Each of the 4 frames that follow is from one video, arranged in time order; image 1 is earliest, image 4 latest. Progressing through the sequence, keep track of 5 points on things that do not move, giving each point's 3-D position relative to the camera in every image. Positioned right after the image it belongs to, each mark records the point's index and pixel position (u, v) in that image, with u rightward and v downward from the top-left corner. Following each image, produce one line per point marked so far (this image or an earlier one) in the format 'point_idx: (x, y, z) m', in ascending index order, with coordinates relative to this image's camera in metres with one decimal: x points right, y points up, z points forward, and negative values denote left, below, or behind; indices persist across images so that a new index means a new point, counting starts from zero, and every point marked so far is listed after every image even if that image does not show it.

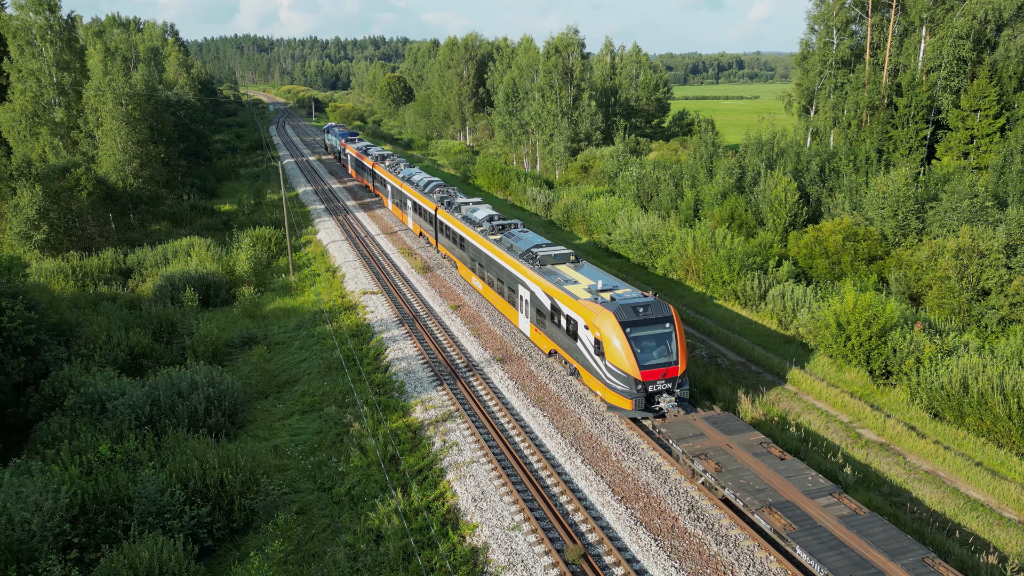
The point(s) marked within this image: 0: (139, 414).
0: (-8.1, -2.7, +15.8) m
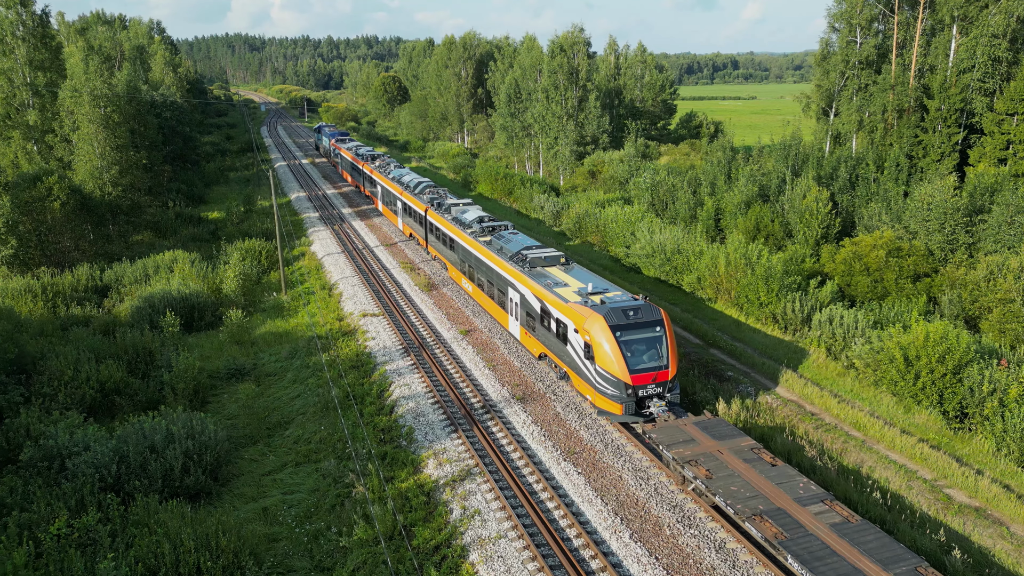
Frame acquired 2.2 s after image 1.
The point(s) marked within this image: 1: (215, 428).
0: (-7.6, -3.5, +13.5) m
1: (-6.4, -3.0, +15.5) m
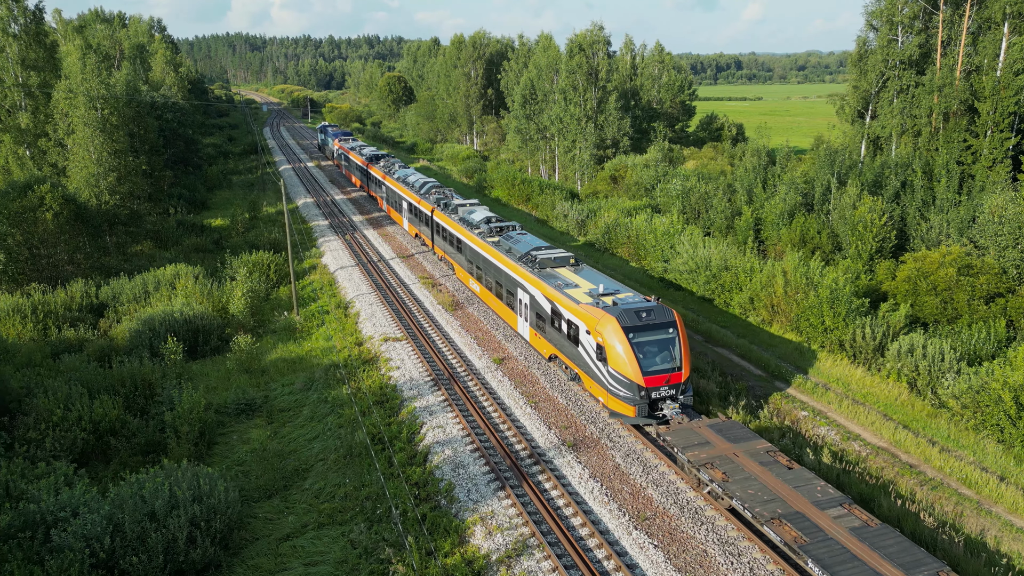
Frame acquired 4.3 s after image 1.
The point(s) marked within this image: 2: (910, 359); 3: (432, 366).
0: (-6.5, -4.1, +11.3) m
1: (-5.3, -3.7, +13.4) m
2: (+9.8, -1.8, +18.0) m
3: (-2.1, -2.1, +19.4) m
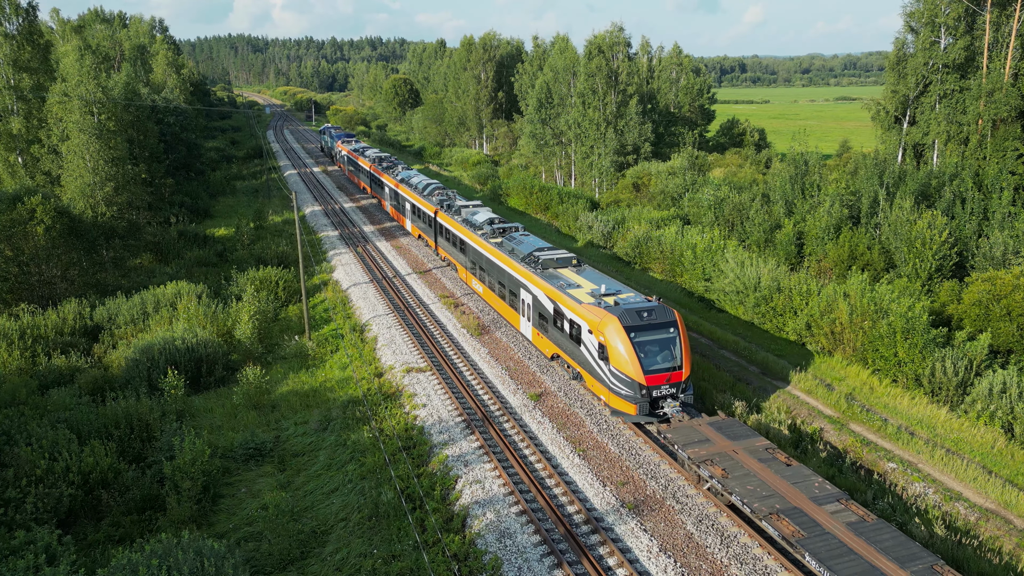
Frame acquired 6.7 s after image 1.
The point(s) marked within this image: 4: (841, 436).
0: (-5.6, -4.7, +9.3) m
1: (-4.4, -4.3, +11.4) m
2: (+10.8, -2.5, +16.0) m
3: (-1.2, -2.8, +17.4) m
4: (+7.2, -3.2, +15.9) m
